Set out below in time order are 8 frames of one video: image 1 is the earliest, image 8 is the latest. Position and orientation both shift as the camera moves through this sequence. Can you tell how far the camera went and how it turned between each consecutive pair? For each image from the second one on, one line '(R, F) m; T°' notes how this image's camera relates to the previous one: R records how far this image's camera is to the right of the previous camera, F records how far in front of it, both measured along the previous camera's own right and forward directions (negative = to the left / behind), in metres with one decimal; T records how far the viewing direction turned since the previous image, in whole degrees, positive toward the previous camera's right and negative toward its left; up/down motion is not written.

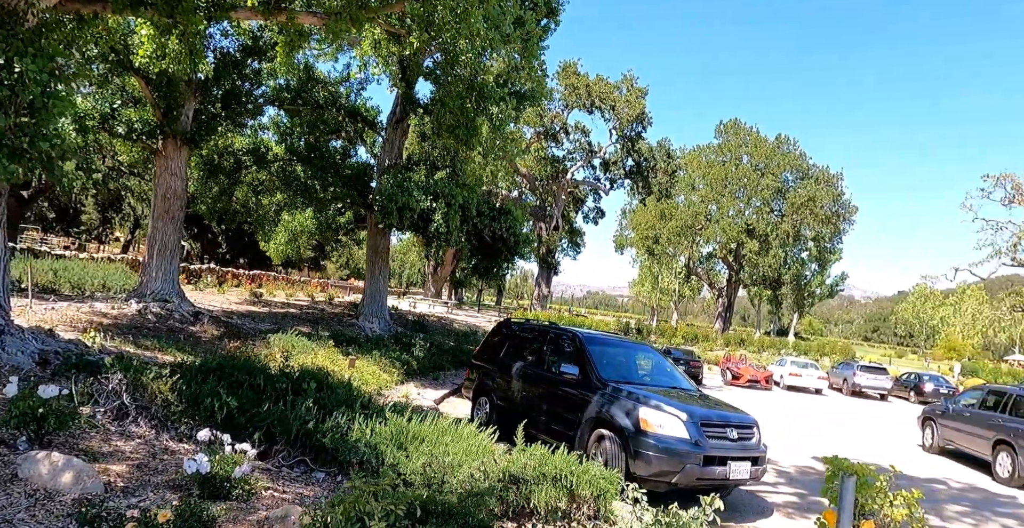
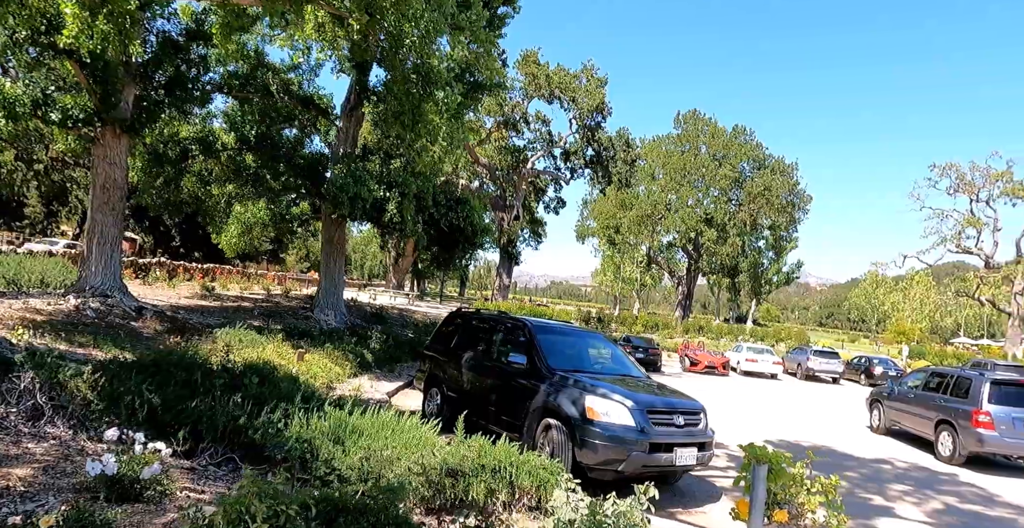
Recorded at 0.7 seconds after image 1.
(+0.2, +0.2) m; +3°
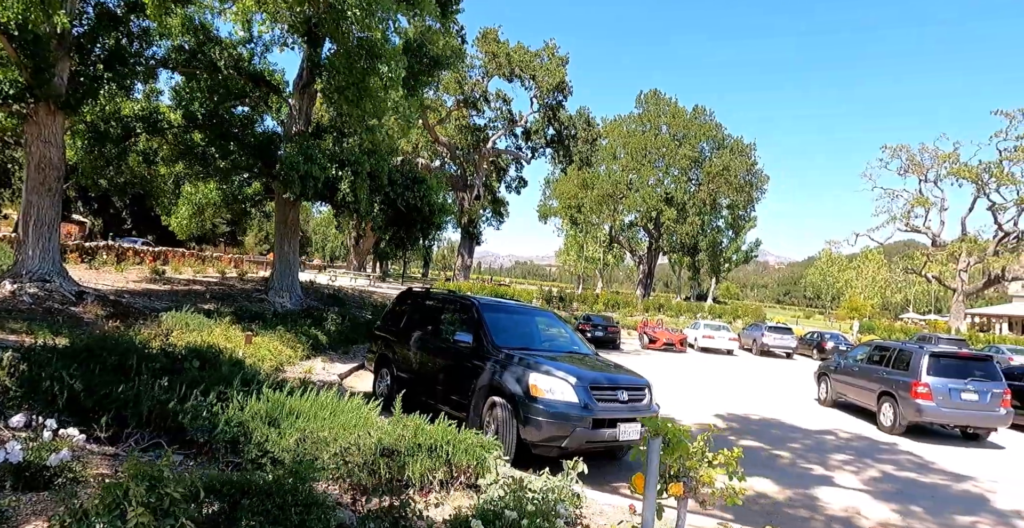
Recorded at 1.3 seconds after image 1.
(+0.2, +0.1) m; +3°
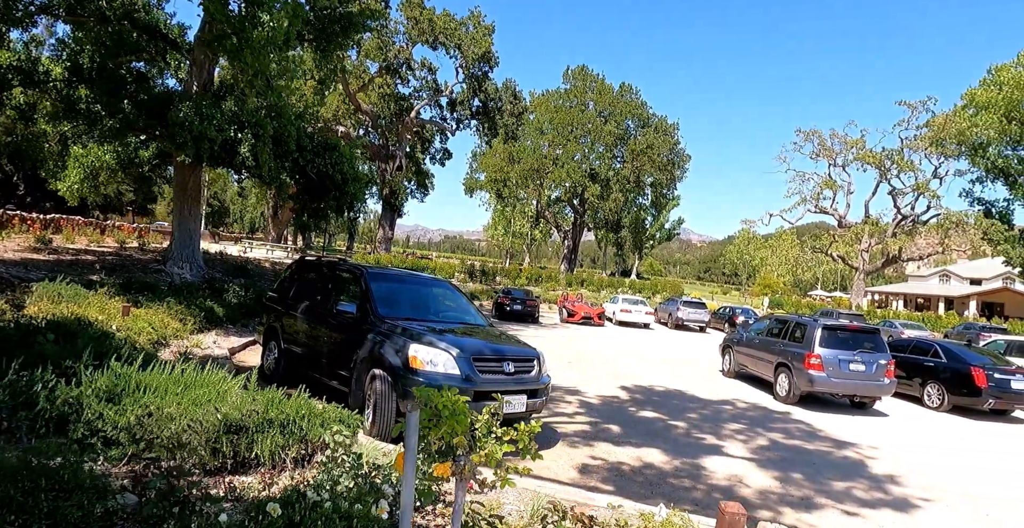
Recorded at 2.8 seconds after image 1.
(+0.5, +0.3) m; +6°
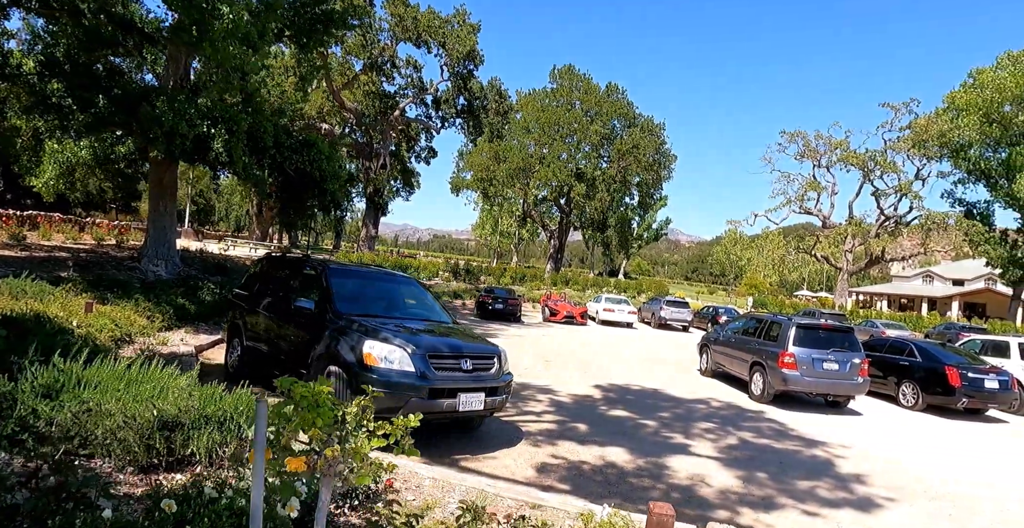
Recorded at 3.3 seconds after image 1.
(+0.3, +0.1) m; +1°
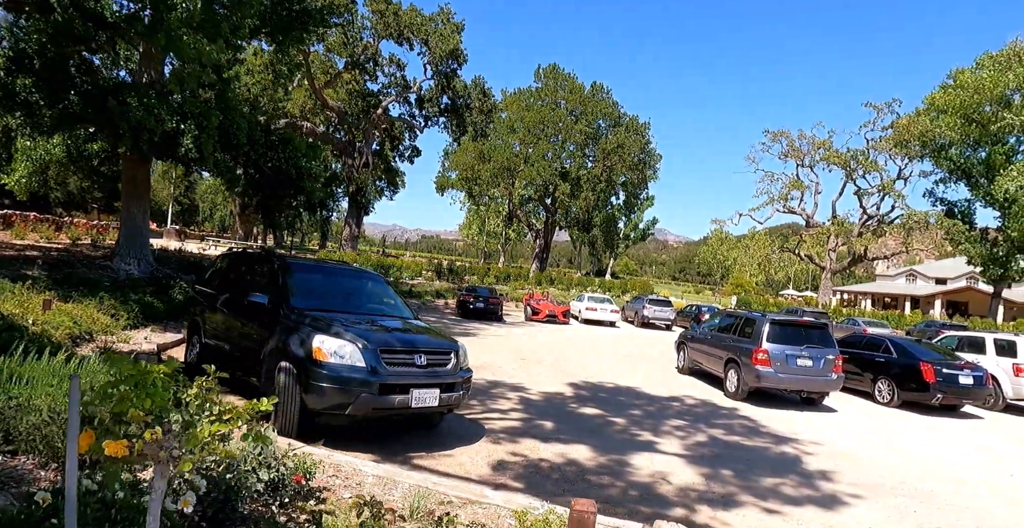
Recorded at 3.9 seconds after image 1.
(+0.3, +0.1) m; +1°
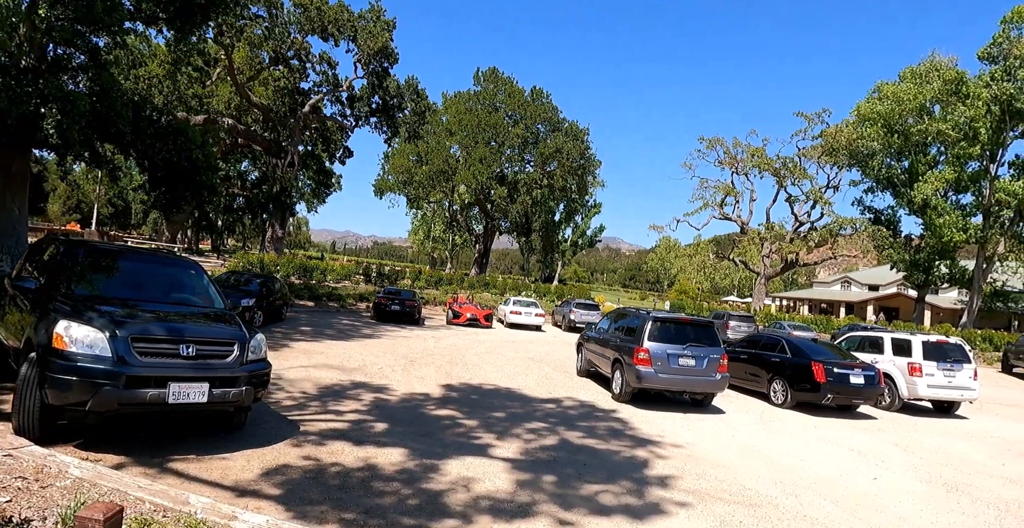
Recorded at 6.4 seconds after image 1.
(+1.4, +0.4) m; +3°
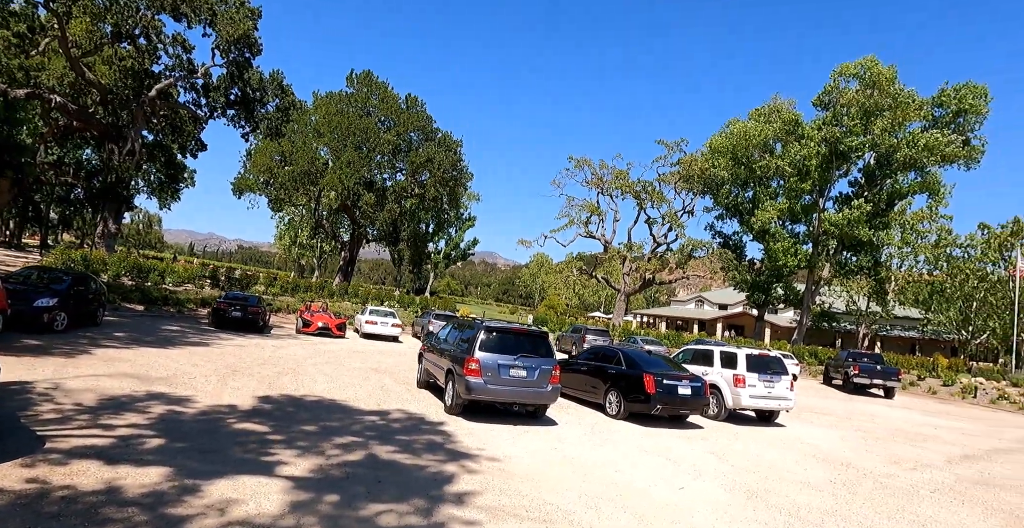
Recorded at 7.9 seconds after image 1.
(+0.8, +0.1) m; +11°
